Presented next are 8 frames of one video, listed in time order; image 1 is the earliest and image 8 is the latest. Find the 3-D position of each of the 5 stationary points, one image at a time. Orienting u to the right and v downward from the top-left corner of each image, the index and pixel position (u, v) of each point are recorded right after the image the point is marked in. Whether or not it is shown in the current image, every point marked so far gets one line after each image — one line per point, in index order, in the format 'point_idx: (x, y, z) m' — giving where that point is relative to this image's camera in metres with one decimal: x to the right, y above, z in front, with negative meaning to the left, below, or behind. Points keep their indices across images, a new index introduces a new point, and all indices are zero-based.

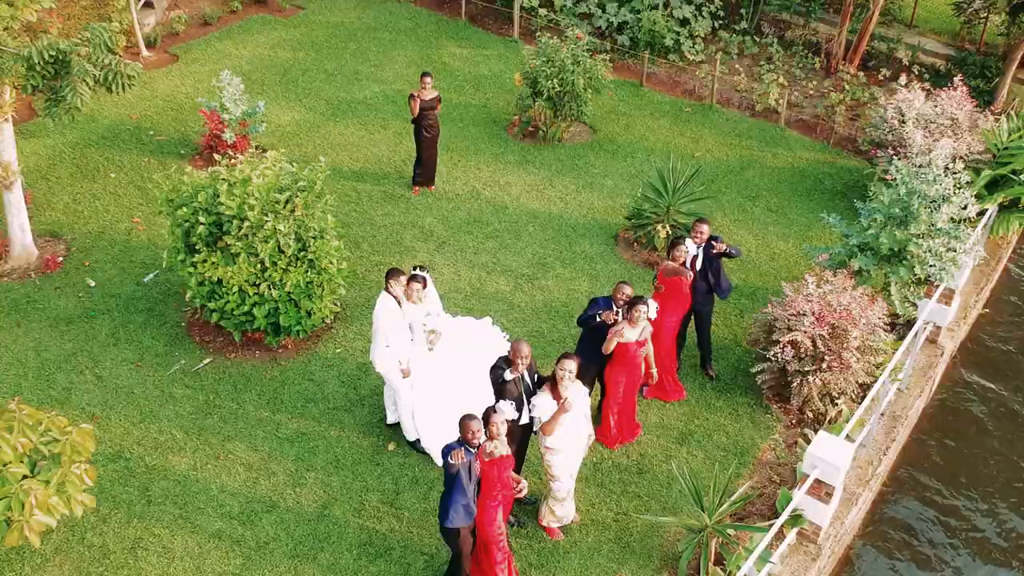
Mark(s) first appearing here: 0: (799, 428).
0: (+2.2, -1.1, +7.5) m
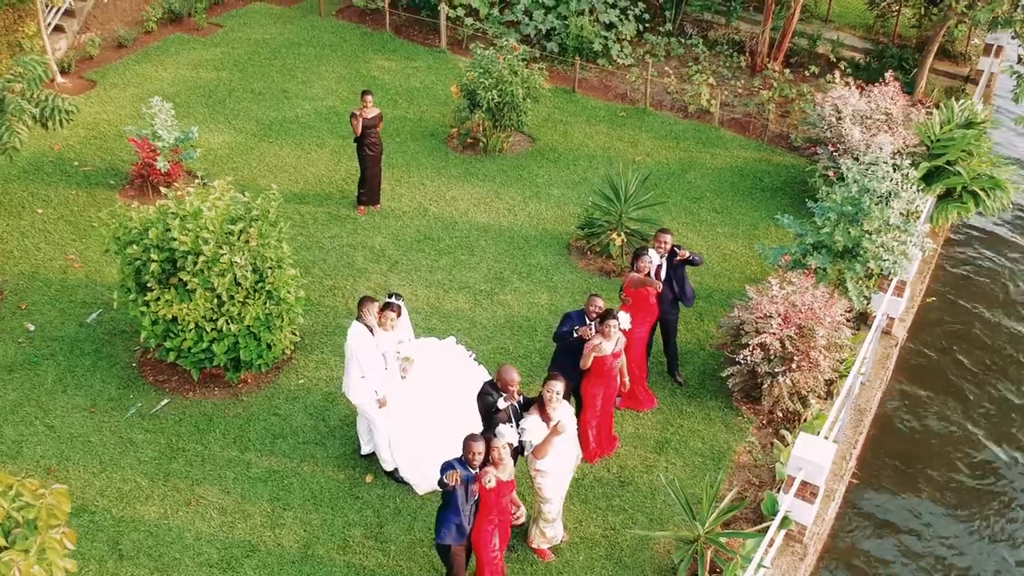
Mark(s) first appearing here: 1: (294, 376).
0: (+2.0, -1.1, +7.6) m
1: (-1.8, -0.7, +8.0) m
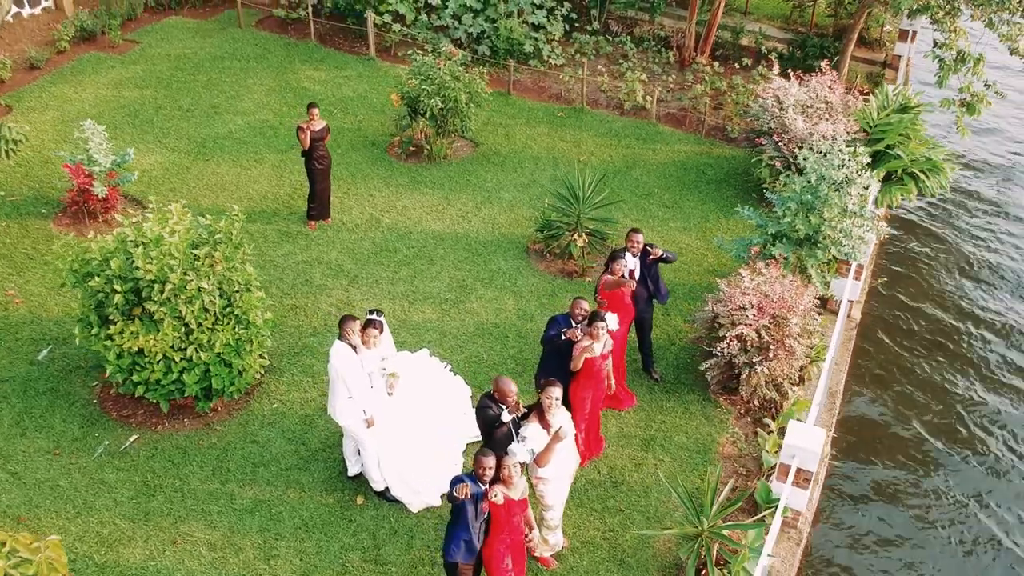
0: (+1.8, -1.0, +7.7) m
1: (-1.9, -0.9, +7.7) m
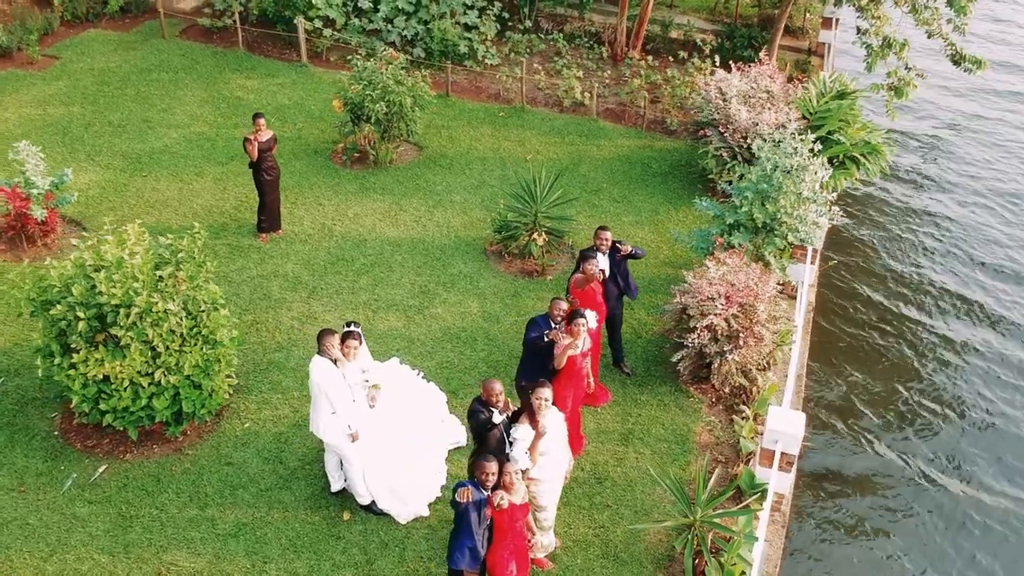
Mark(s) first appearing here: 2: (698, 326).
0: (+1.7, -0.9, +7.8) m
1: (-2.1, -1.0, +7.5) m
2: (+1.4, -0.3, +7.7) m
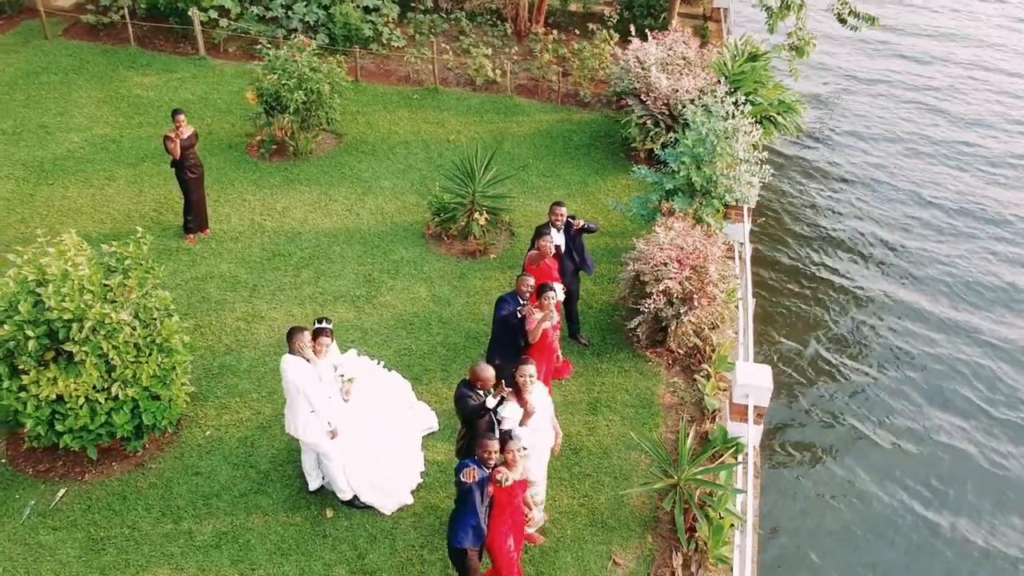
0: (+1.4, -0.6, +8.0) m
1: (-2.3, -1.0, +7.3) m
2: (+1.1, 0.0, +7.8) m
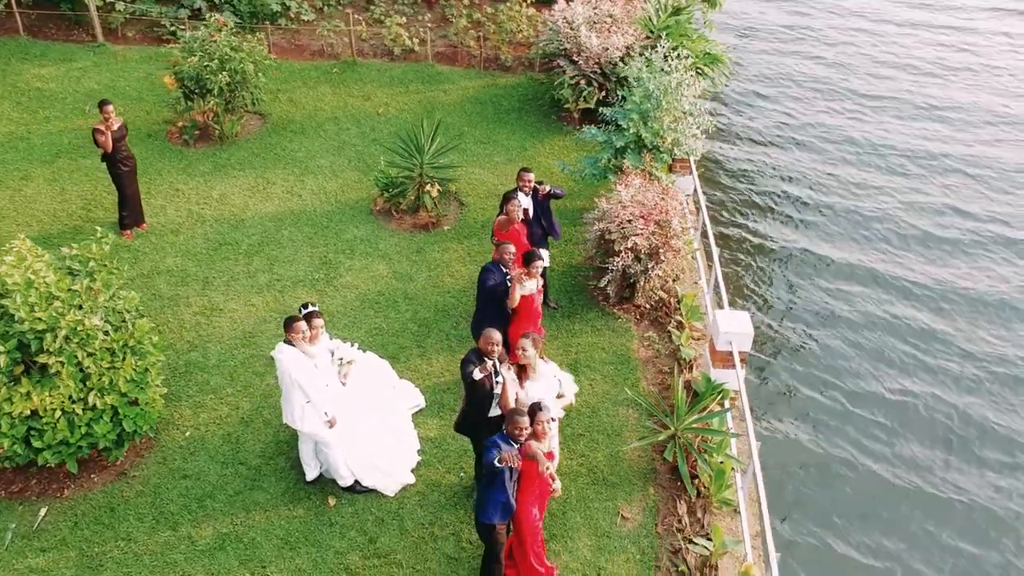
0: (+1.1, -0.3, +8.2) m
1: (-2.4, -1.0, +7.0) m
2: (+0.9, +0.3, +7.9) m
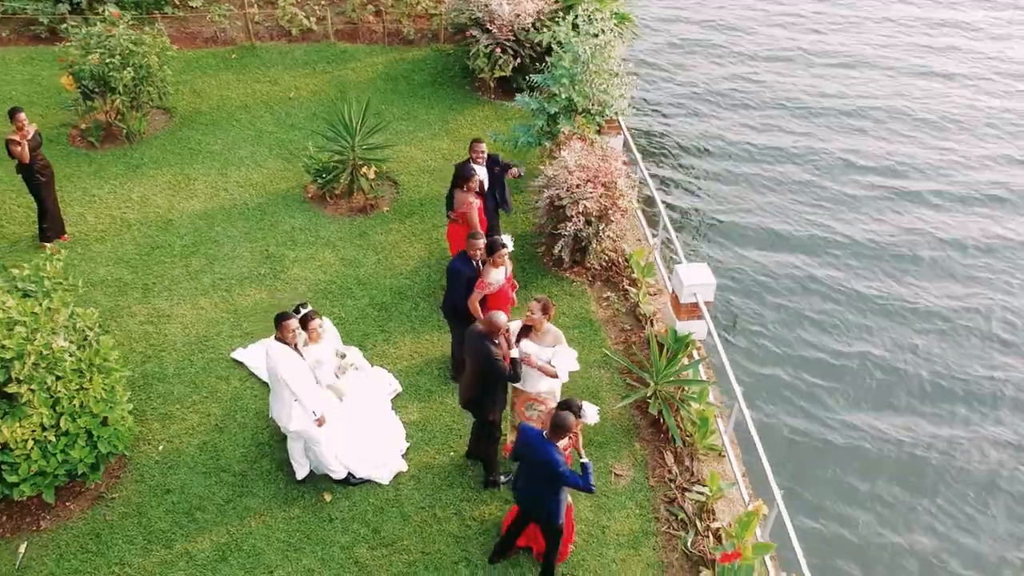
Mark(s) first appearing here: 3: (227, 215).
0: (+0.8, 0.0, +8.3) m
1: (-2.5, -1.1, +6.8) m
2: (+0.5, +0.6, +8.0) m
3: (-2.5, +0.7, +8.8) m
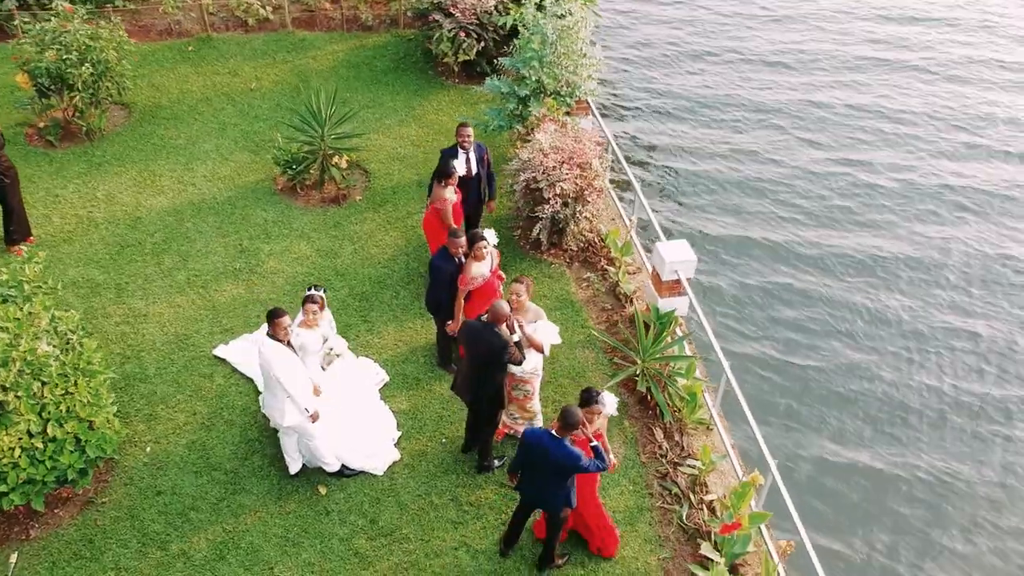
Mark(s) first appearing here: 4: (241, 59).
0: (+0.6, +0.2, +8.3) m
1: (-2.5, -1.1, +6.7) m
2: (+0.3, +0.7, +8.0) m
3: (-2.8, +0.7, +8.7) m
4: (-3.0, +2.6, +11.0) m
